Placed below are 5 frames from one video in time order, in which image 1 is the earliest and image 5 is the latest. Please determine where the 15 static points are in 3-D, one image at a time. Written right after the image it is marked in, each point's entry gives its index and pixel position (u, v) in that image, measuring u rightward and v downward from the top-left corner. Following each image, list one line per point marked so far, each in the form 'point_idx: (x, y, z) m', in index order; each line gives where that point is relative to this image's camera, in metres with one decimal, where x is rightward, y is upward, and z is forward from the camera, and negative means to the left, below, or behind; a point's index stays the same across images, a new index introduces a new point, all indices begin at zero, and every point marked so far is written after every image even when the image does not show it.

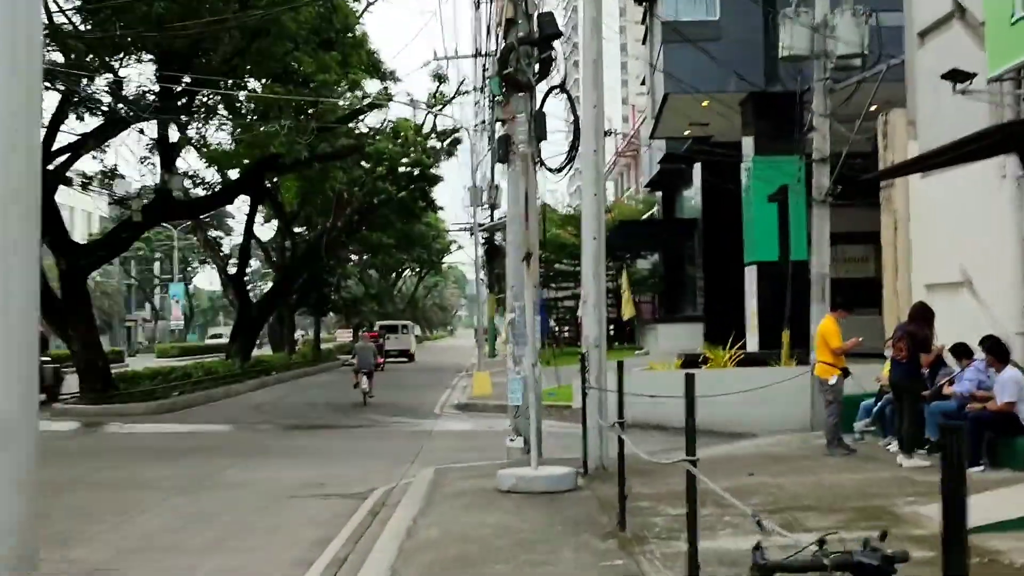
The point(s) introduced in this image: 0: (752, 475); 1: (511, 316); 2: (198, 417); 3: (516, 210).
0: (+2.4, -1.9, +9.4) m
1: (0.0, -0.3, +11.7) m
2: (-6.6, -2.7, +20.0) m
3: (+0.1, +1.0, +11.8) m
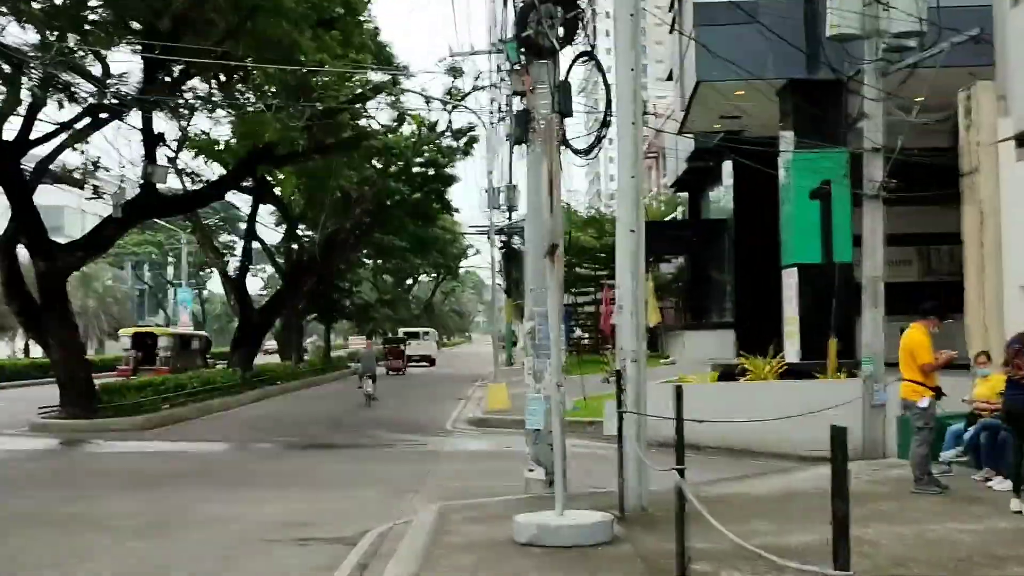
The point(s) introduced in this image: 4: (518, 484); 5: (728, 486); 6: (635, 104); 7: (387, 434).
0: (+2.6, -1.9, +7.6) m
1: (+0.2, -0.4, +9.9) m
2: (-6.2, -2.8, +18.3) m
3: (+0.3, +0.9, +10.0) m
4: (0.0, -2.5, +11.8) m
5: (+2.3, -2.1, +10.1) m
6: (+1.1, +1.7, +8.6) m
7: (-2.4, -2.8, +18.0) m
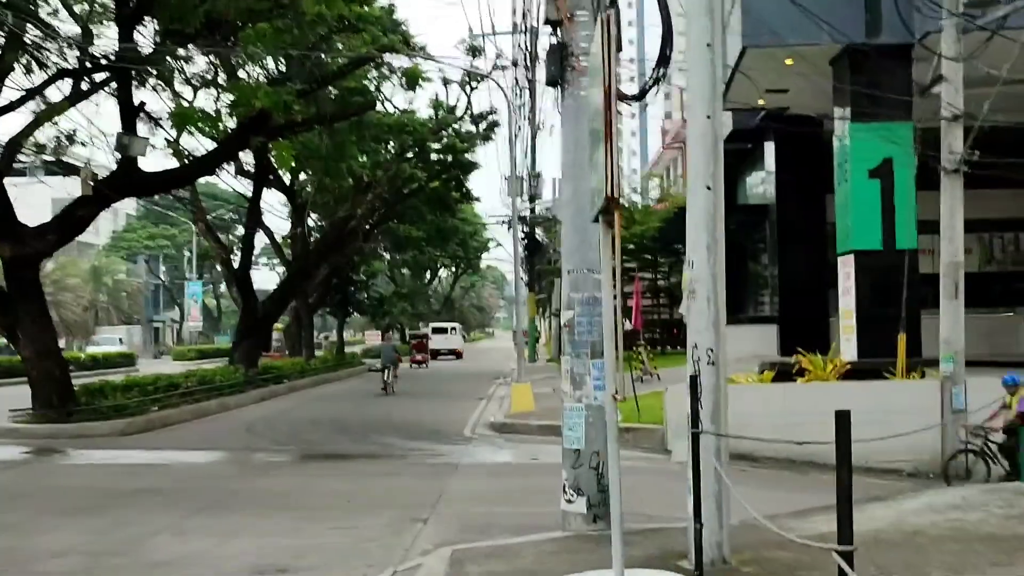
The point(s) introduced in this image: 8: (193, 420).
0: (+2.8, -1.7, +5.4) m
1: (+0.5, -0.2, +7.7) m
2: (-5.8, -2.6, +16.3) m
3: (+0.5, +1.1, +7.8) m
4: (+0.4, -2.3, +9.7) m
5: (+2.6, -1.9, +8.0) m
6: (+1.4, +1.8, +6.4) m
7: (-1.9, -2.6, +16.0) m
8: (-6.4, -2.7, +19.1) m
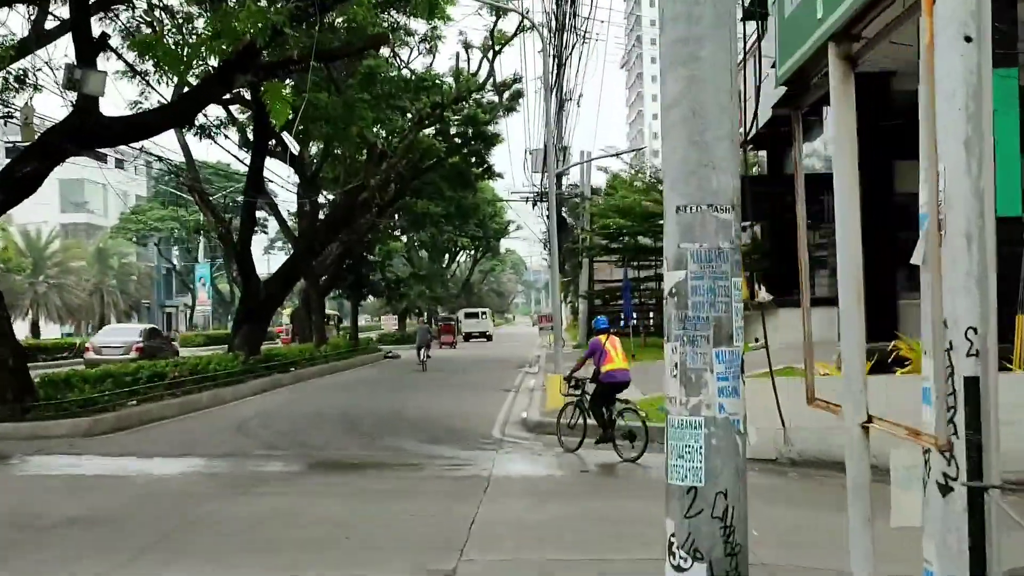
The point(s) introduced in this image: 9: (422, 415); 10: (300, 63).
0: (+3.1, -1.5, +2.6) m
1: (+0.9, +0.1, +5.0) m
2: (-5.2, -2.2, +13.7) m
3: (+0.9, +1.4, +5.0) m
4: (+0.8, -2.0, +7.0) m
5: (+3.0, -1.7, +5.2) m
6: (+1.7, +2.1, +3.6) m
7: (-1.4, -2.2, +13.3) m
8: (-5.8, -2.2, +16.5) m
9: (-1.6, -2.3, +17.1) m
10: (-3.0, +3.2, +13.4) m
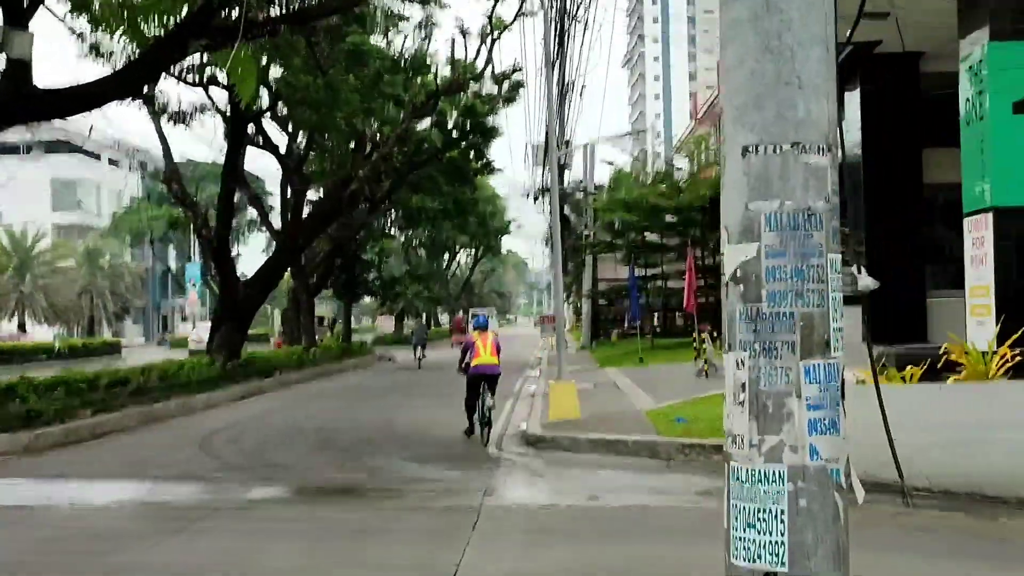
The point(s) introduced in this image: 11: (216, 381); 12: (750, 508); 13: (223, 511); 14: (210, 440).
0: (+3.1, -1.4, +1.0) m
1: (+0.8, +0.1, +3.3) m
2: (-5.3, -2.1, +12.0) m
3: (+0.9, +1.4, +3.4) m
4: (+0.8, -1.9, +5.3) m
5: (+2.9, -1.6, +3.5) m
6: (+1.7, +2.1, +2.0) m
7: (-1.4, -2.1, +11.6) m
8: (-5.8, -2.2, +14.8) m
9: (-1.6, -2.2, +15.4) m
10: (-3.0, +3.2, +11.7) m
11: (-6.1, -1.9, +19.7) m
12: (+0.8, -0.8, +3.2) m
13: (-2.7, -2.1, +8.8) m
14: (-4.3, -2.2, +13.6) m
